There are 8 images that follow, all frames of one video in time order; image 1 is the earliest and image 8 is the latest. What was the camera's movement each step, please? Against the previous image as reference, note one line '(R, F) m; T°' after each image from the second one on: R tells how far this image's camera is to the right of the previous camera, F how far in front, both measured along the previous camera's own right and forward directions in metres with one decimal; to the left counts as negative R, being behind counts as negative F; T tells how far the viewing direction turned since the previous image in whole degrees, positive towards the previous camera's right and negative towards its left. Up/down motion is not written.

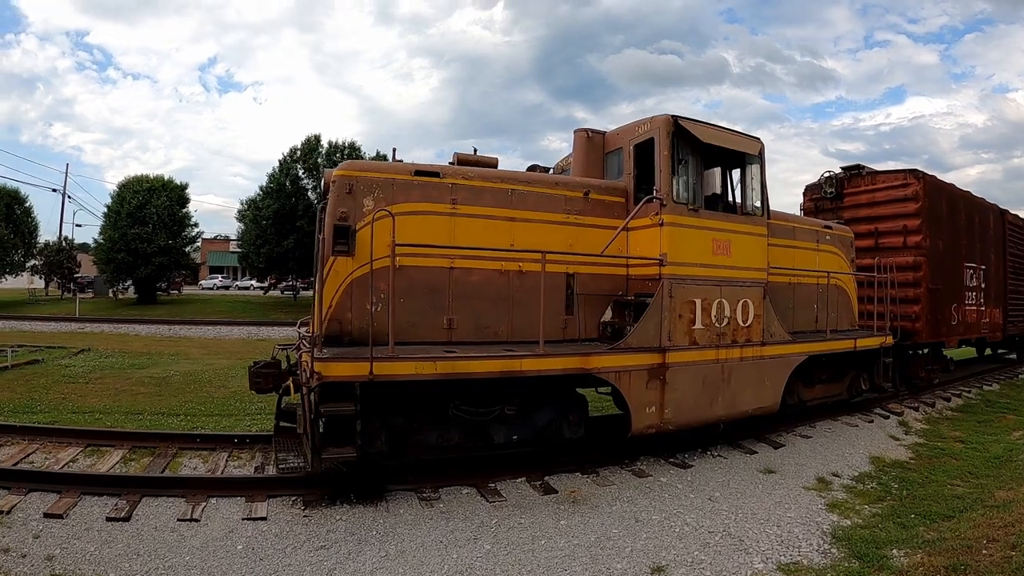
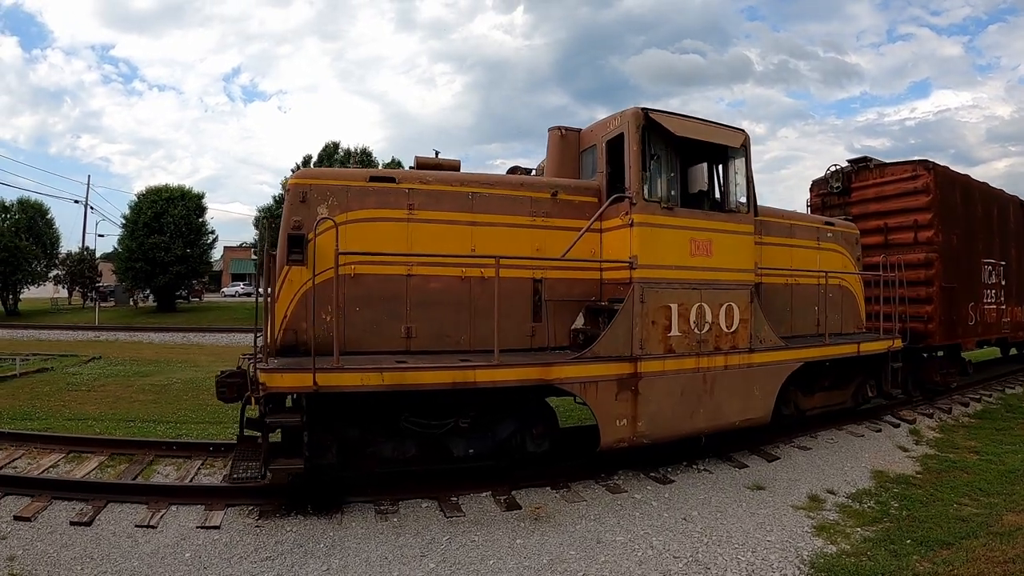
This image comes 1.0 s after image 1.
(+0.5, +0.3) m; -2°
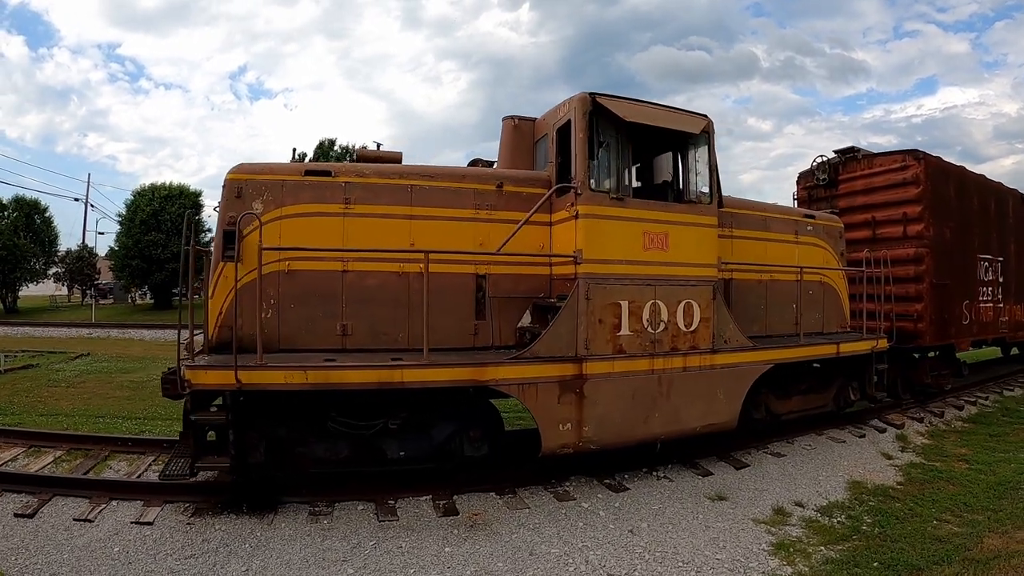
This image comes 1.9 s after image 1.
(+0.5, +0.4) m; 0°
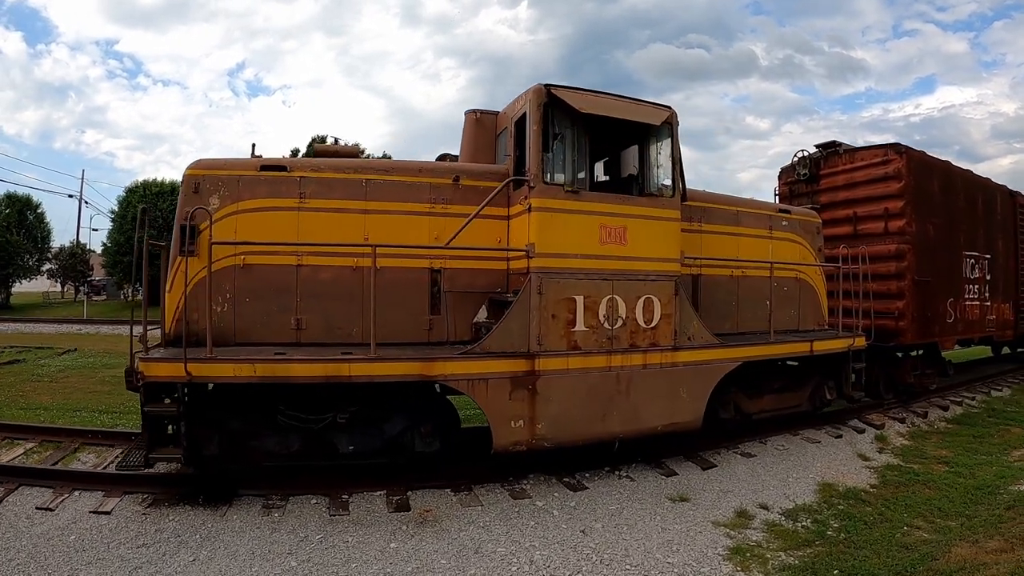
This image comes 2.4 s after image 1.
(+0.4, +0.2) m; 0°
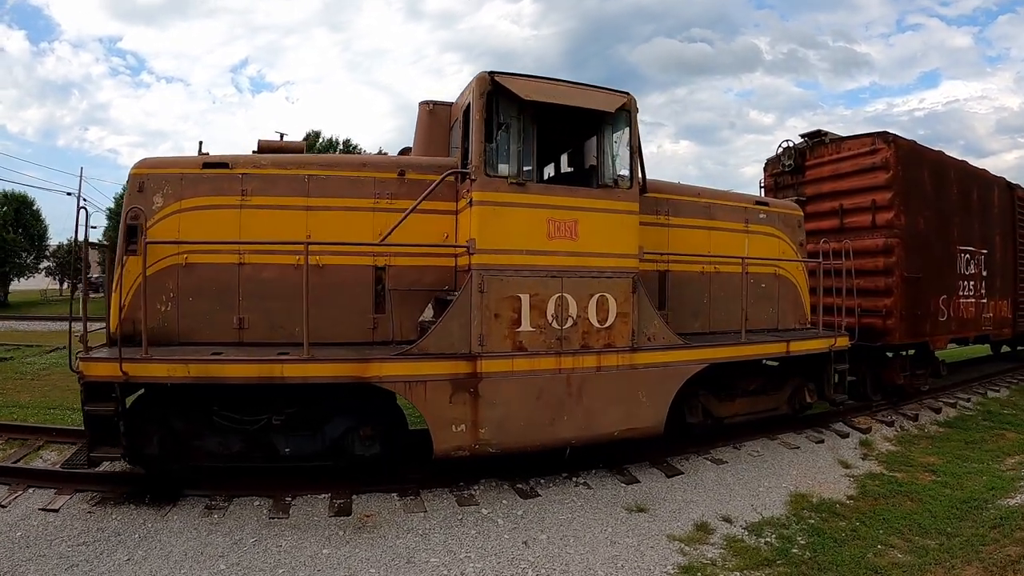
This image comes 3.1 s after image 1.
(+0.5, +0.4) m; 0°
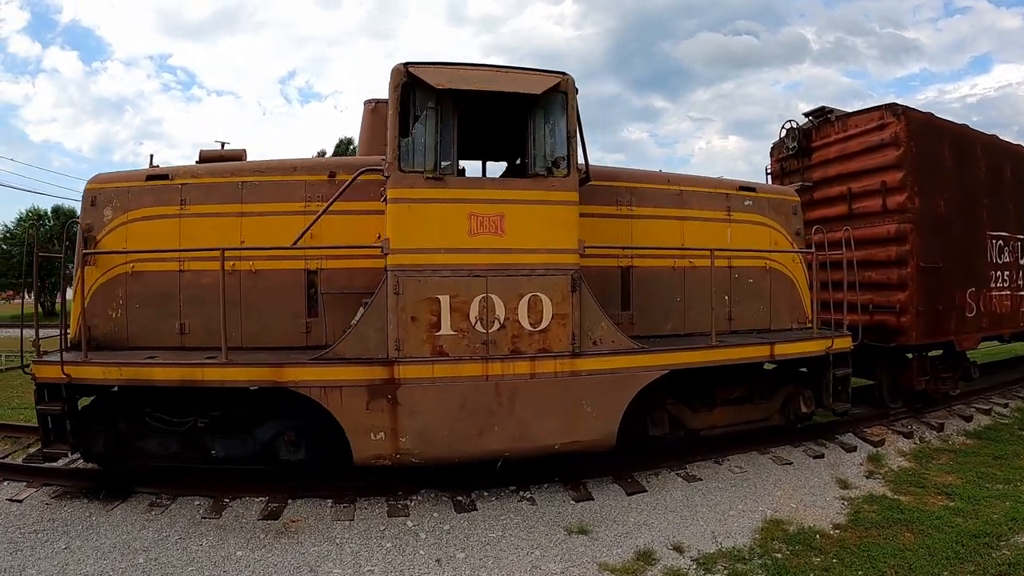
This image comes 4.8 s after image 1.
(+0.8, +0.5) m; -4°
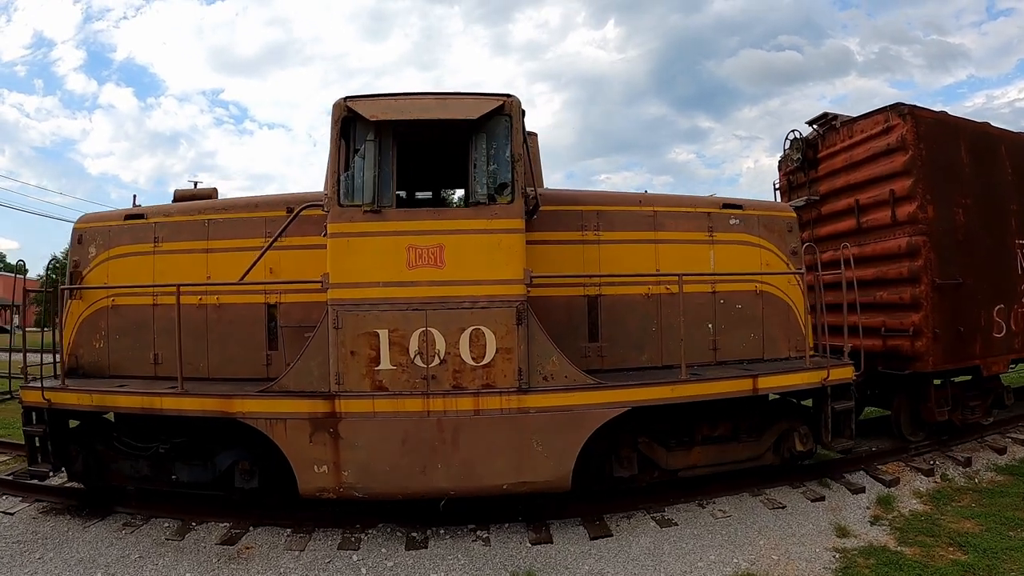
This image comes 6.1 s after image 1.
(+0.6, +0.3) m; -3°
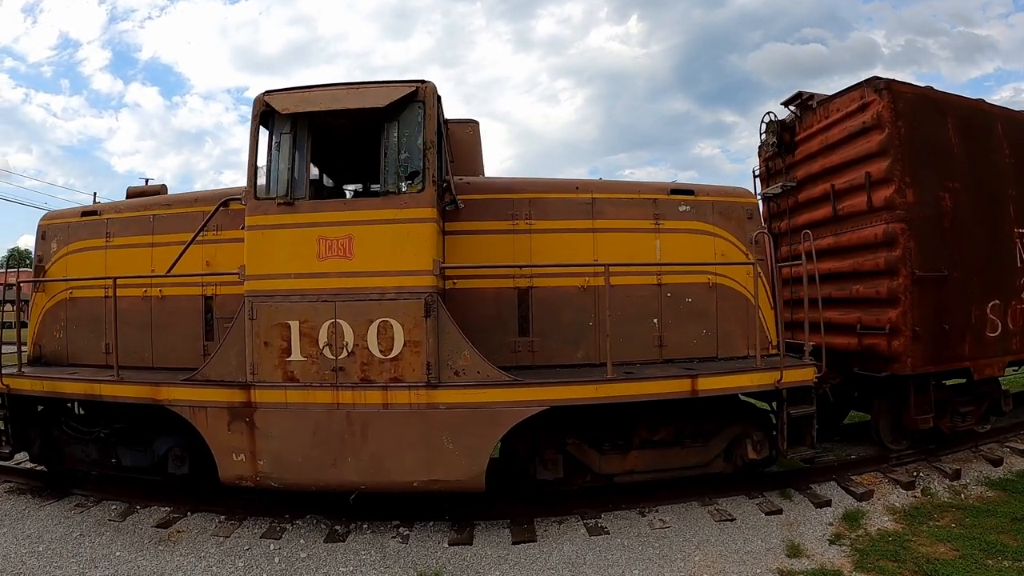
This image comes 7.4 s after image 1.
(+0.7, +0.1) m; -2°
